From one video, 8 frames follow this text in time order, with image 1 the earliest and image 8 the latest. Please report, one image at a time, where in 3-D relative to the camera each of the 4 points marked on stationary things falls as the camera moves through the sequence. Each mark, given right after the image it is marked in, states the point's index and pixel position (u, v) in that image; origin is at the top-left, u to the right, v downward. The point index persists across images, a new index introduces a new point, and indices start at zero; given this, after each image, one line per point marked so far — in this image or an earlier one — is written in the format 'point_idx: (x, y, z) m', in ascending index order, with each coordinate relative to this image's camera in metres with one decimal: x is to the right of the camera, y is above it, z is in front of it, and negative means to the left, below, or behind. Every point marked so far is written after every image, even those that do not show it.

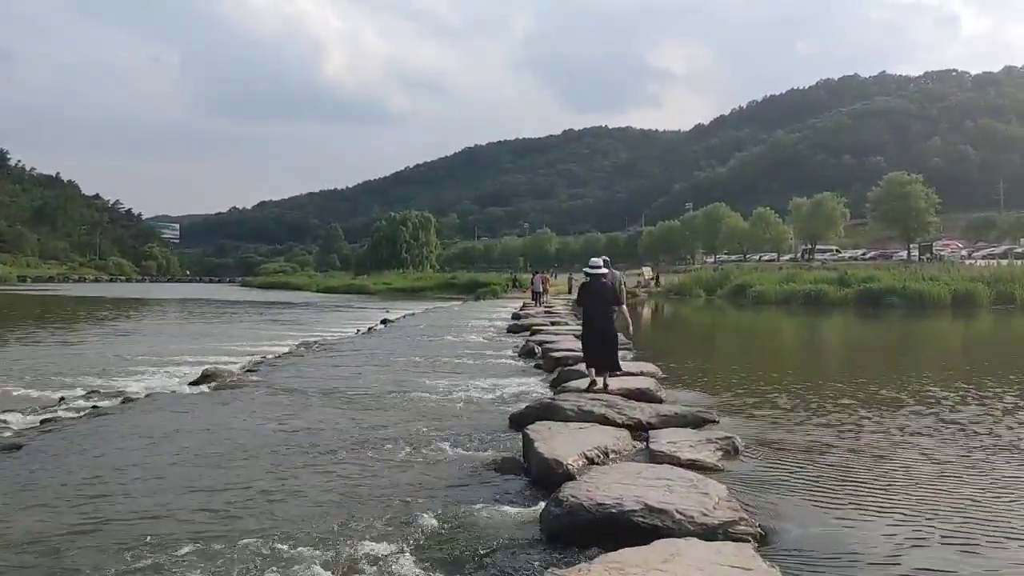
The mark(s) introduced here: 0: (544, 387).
0: (+0.5, -1.5, +11.6) m
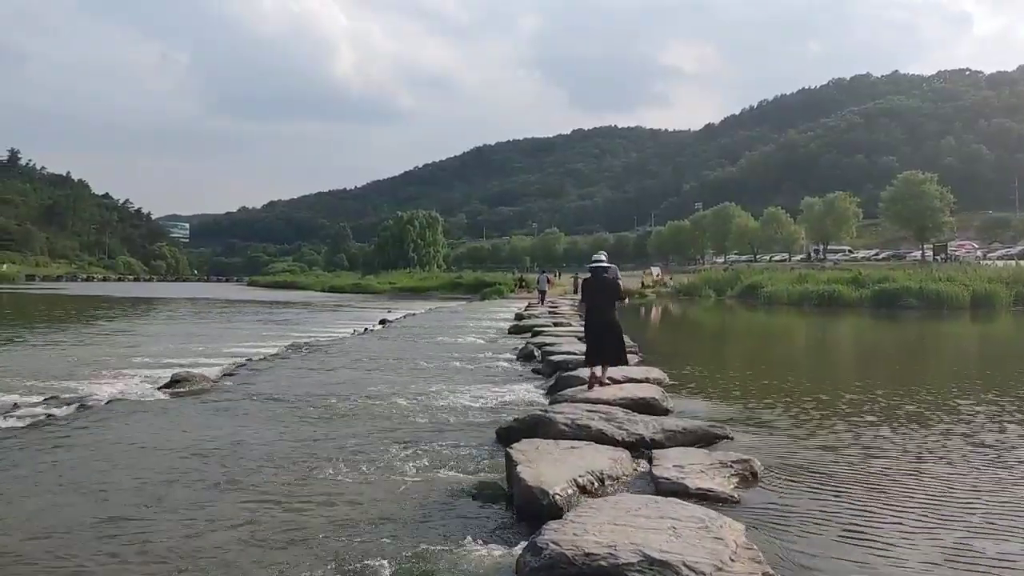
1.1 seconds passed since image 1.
0: (+0.4, -1.5, +10.7) m
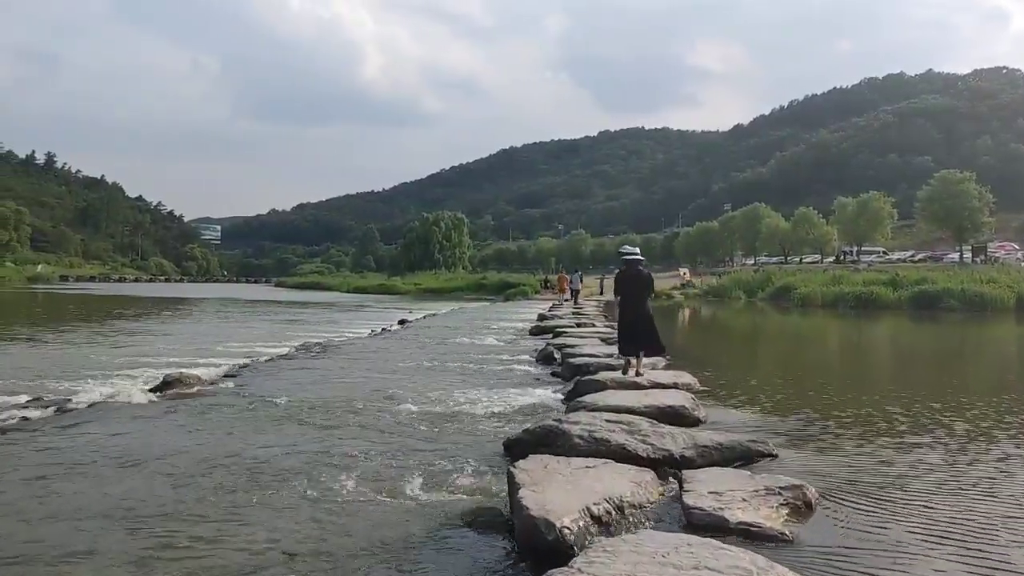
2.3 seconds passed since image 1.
0: (+0.6, -1.5, +9.8) m
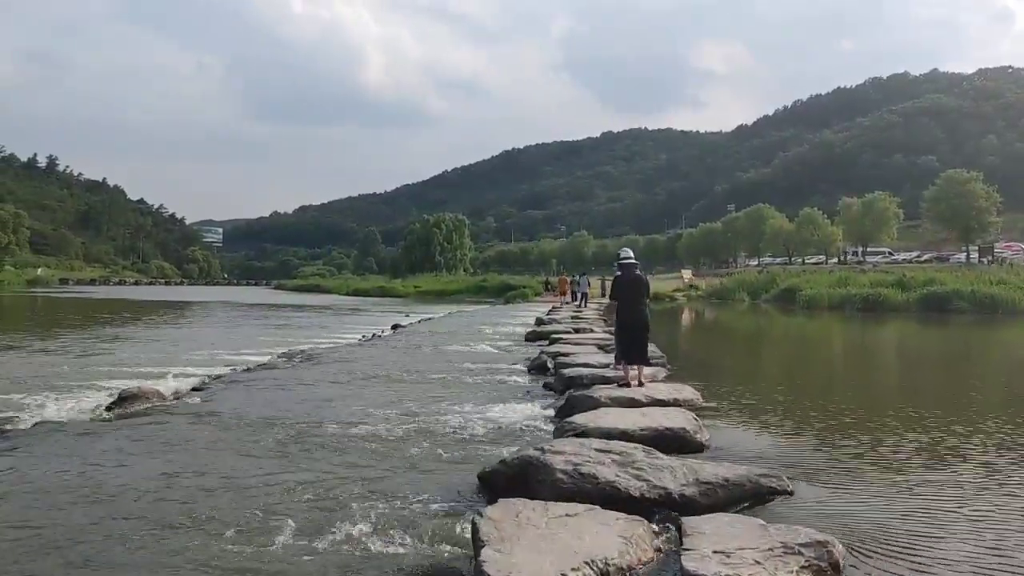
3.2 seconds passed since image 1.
0: (+0.4, -1.5, +9.0) m
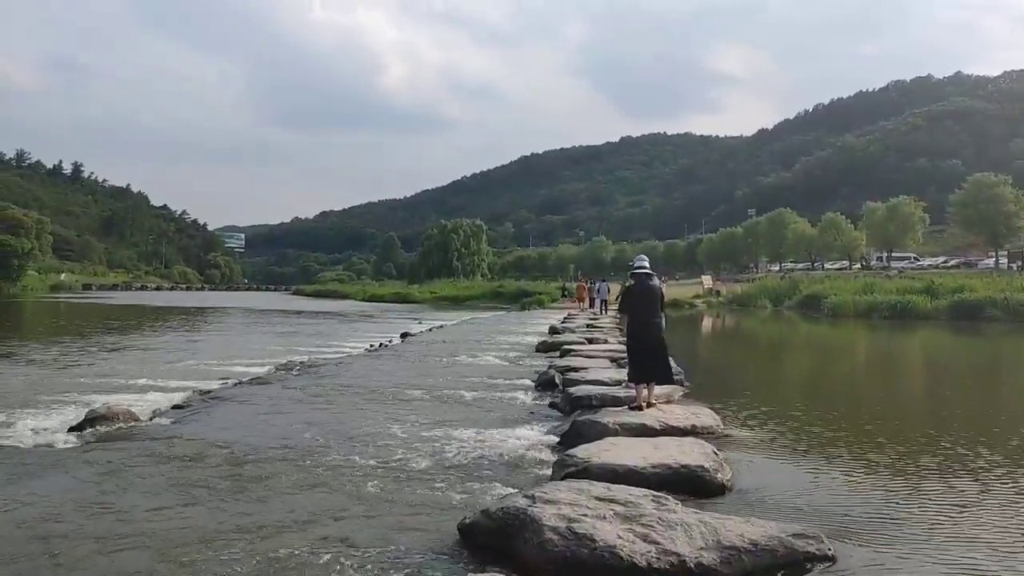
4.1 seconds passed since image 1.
0: (+0.4, -1.7, +8.1) m
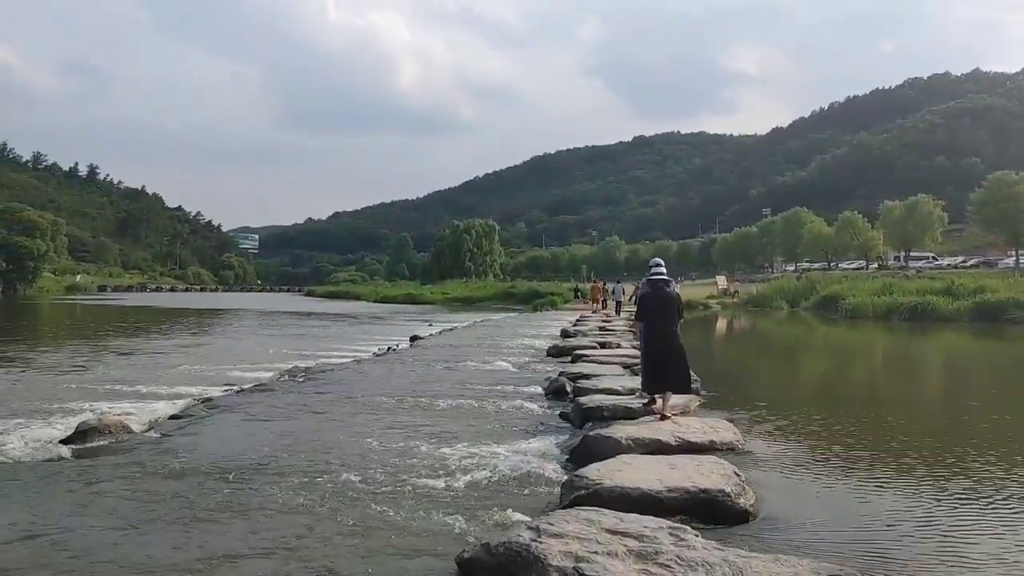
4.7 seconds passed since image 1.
0: (+0.5, -1.7, +7.7) m
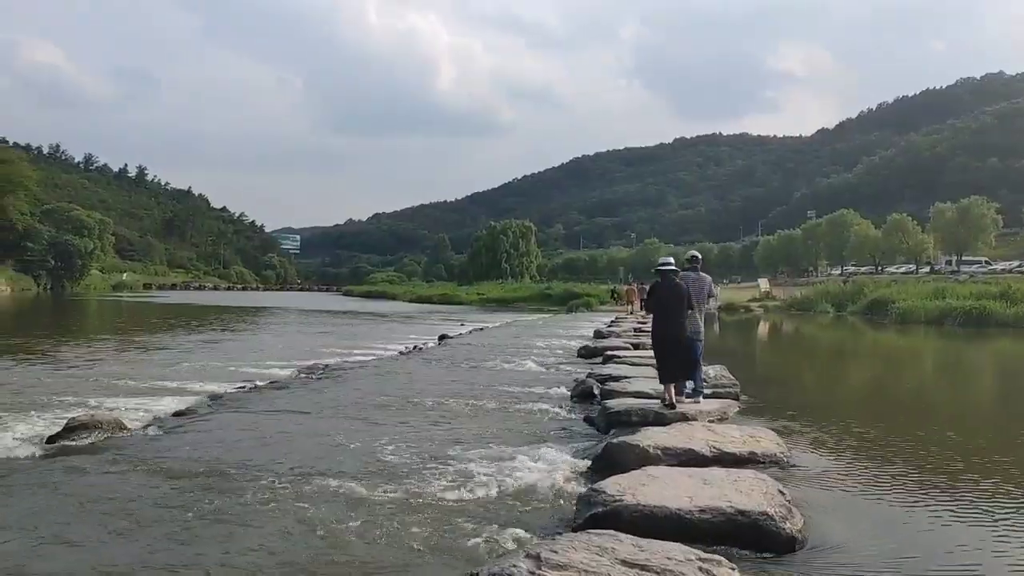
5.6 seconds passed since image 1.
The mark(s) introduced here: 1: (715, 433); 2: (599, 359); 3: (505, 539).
0: (+0.7, -1.6, +6.9) m
1: (+2.0, -1.4, +7.4) m
2: (+1.8, -1.5, +15.7) m
3: (0.0, -1.7, +5.4) m
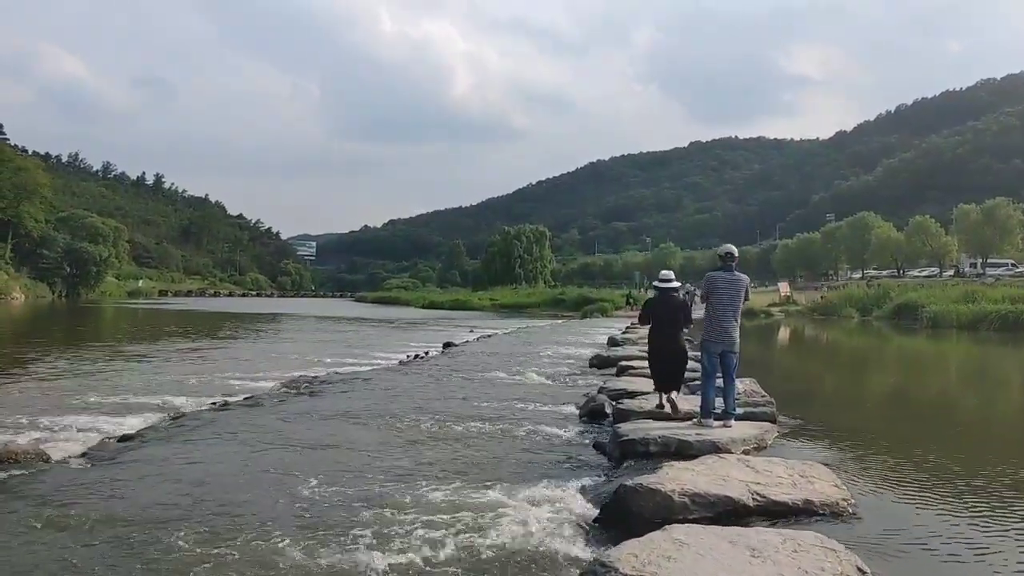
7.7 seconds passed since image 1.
0: (+0.6, -1.7, +5.6) m
1: (+1.9, -1.4, +6.0) m
2: (+1.9, -1.6, +14.3) m
3: (-0.1, -1.7, +4.1) m
